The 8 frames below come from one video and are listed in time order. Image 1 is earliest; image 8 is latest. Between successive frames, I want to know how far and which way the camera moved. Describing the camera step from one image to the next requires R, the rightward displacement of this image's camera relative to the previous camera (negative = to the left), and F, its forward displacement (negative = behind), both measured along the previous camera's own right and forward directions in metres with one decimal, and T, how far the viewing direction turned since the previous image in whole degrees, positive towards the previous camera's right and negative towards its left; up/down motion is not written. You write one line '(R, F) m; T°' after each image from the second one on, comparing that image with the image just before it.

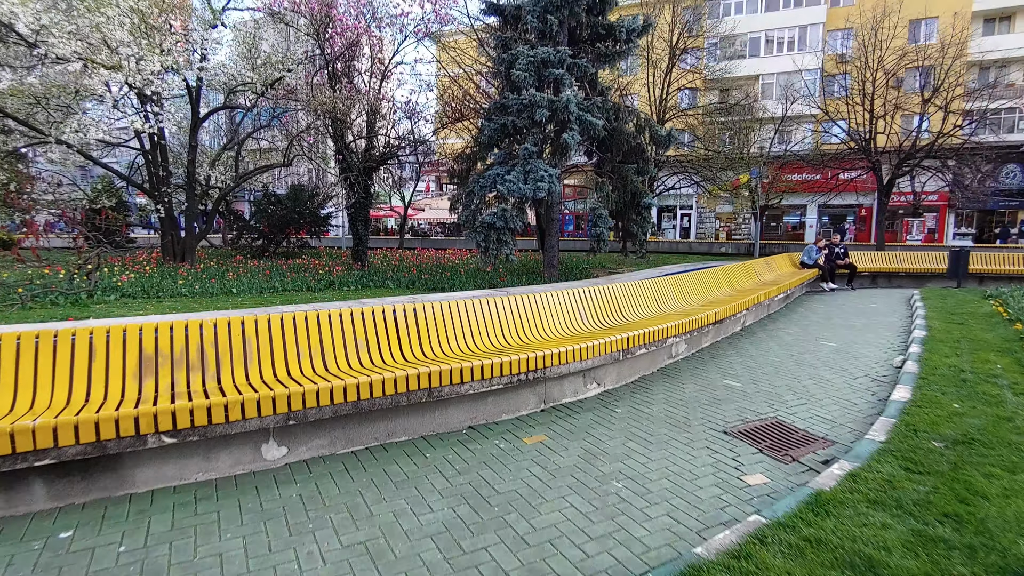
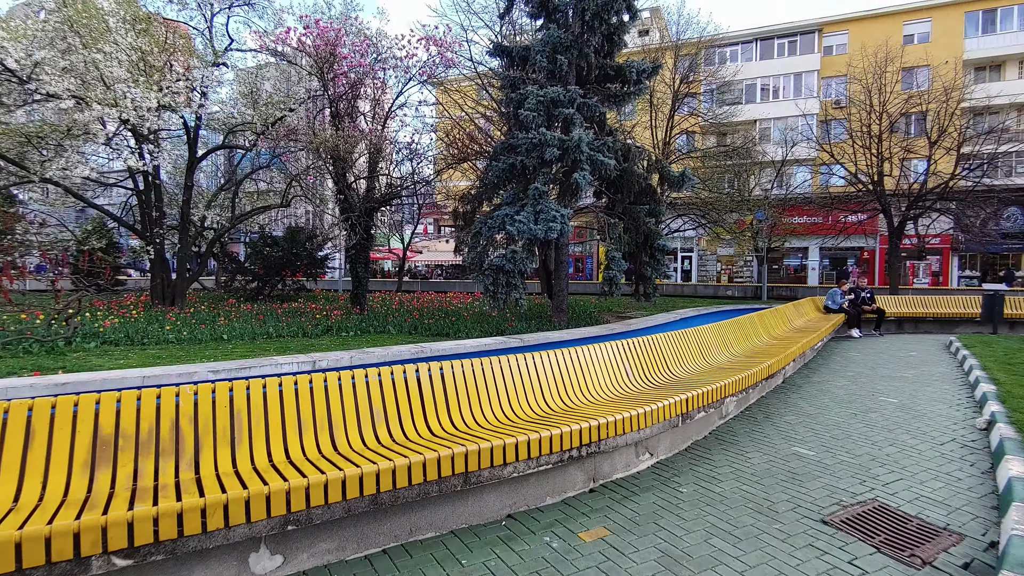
(-0.3, +0.6) m; +1°
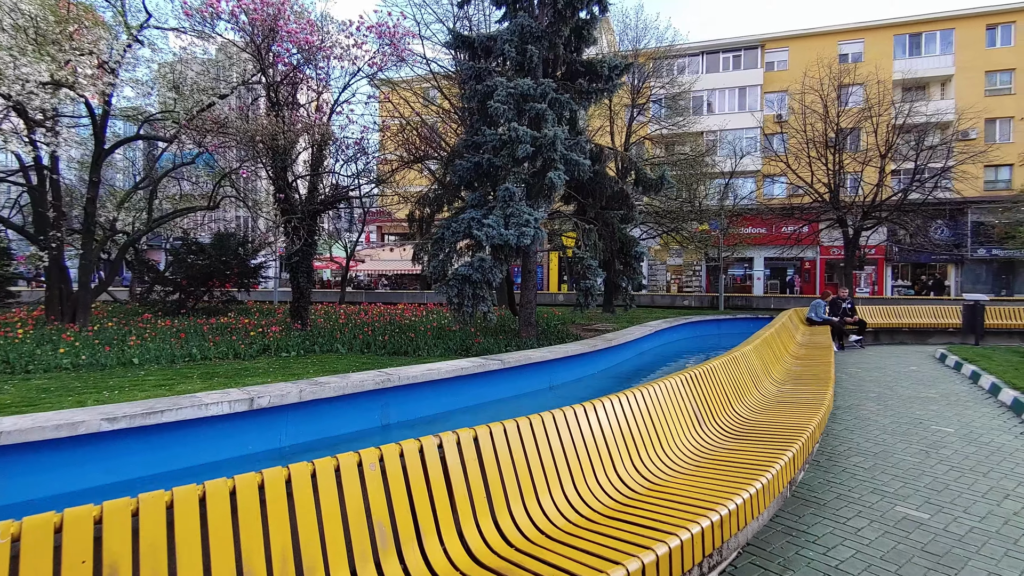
(-0.4, +1.1) m; +6°
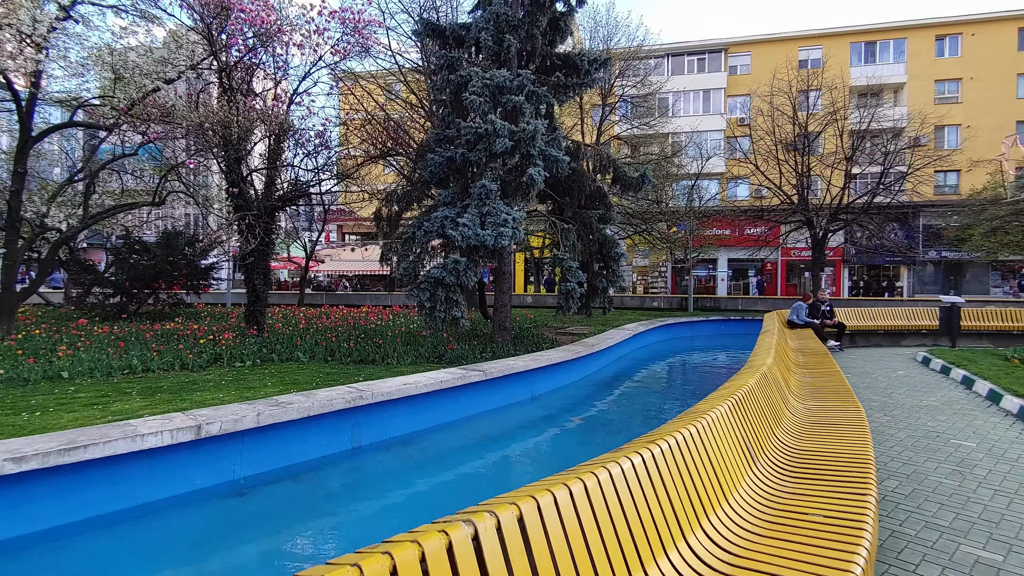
(-0.2, +0.5) m; +4°
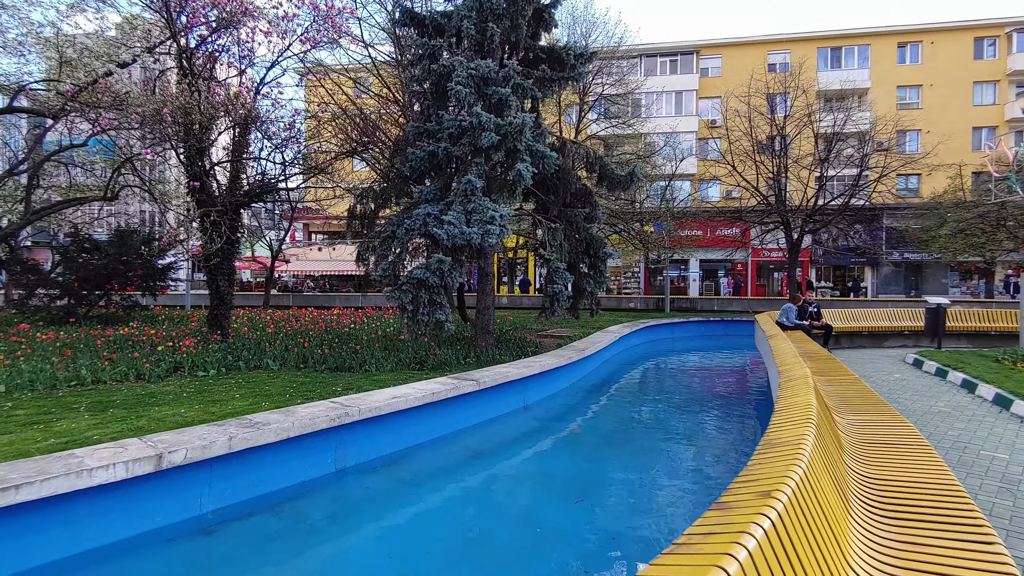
(-0.3, +0.4) m; +3°
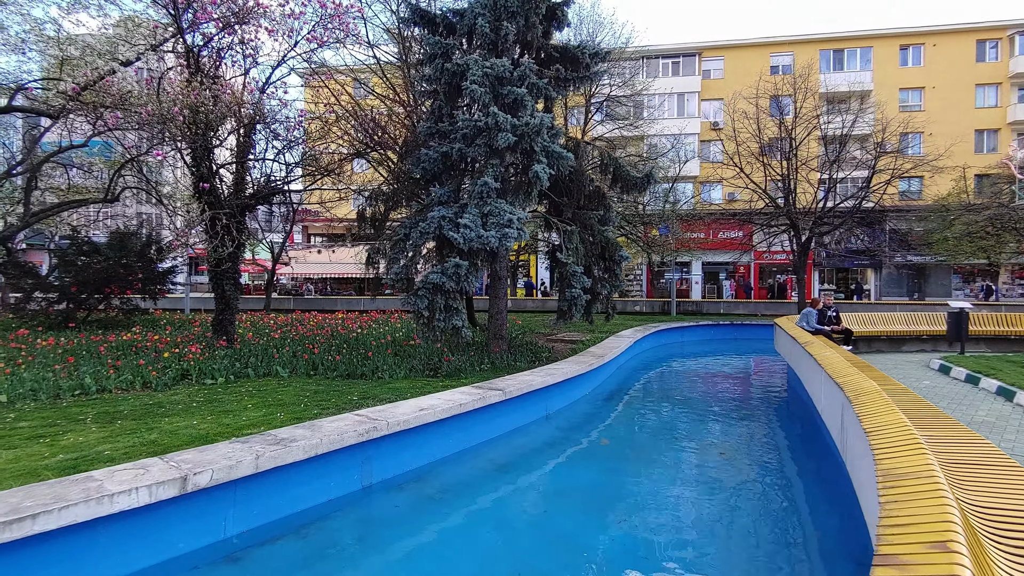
(-0.3, +0.2) m; 0°
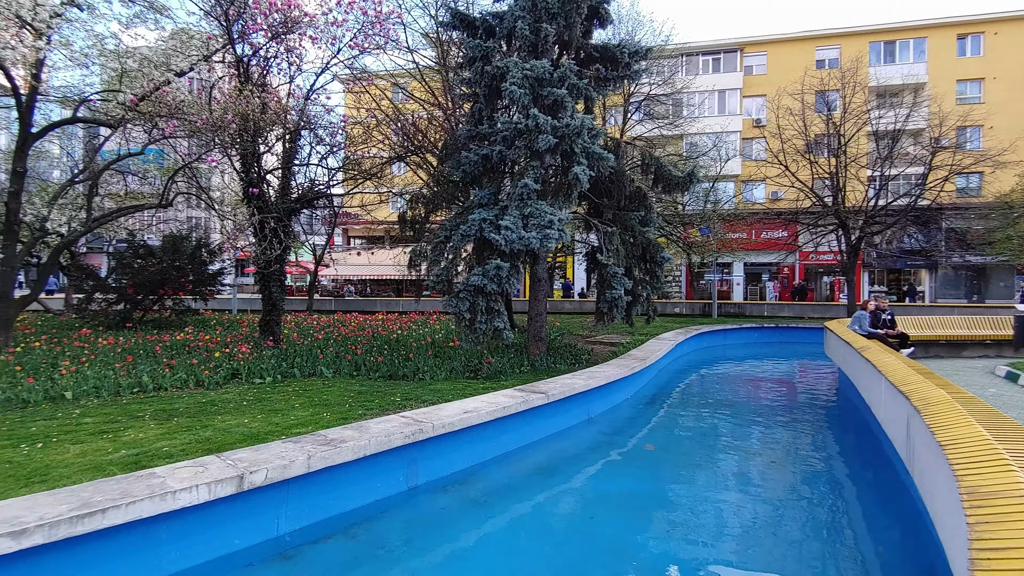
(-0.1, 0.0) m; -4°
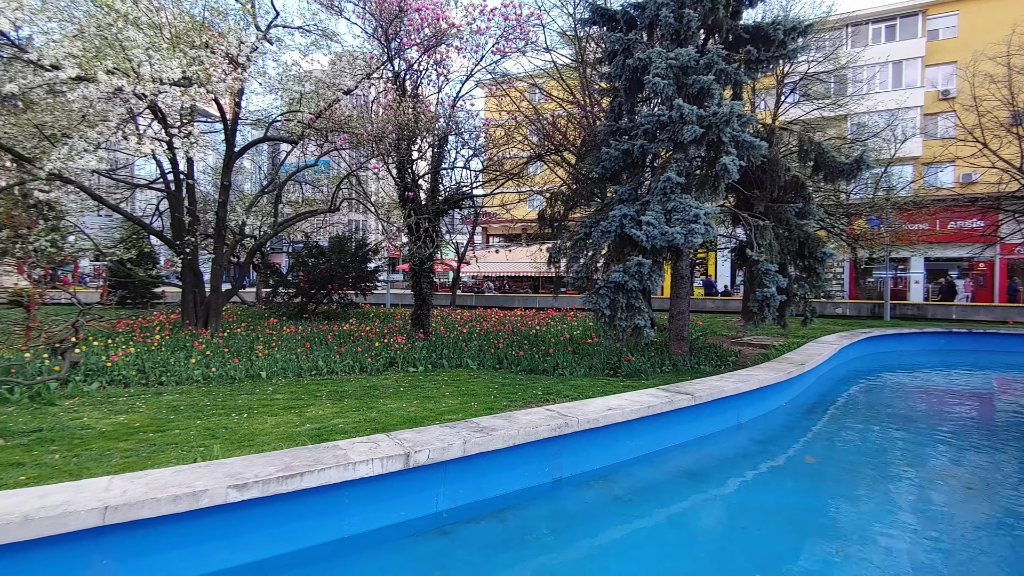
(-0.1, -0.1) m; -14°
